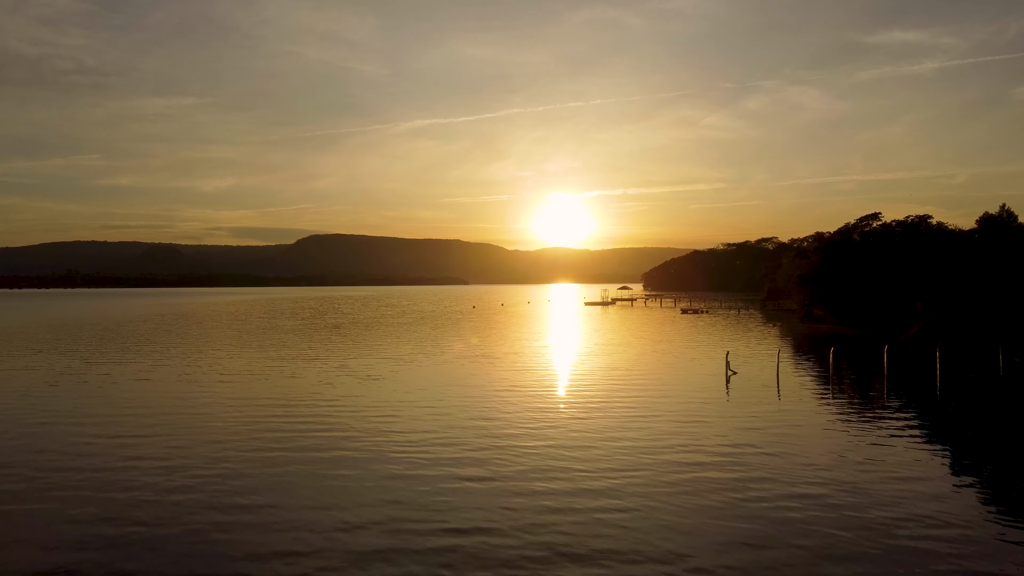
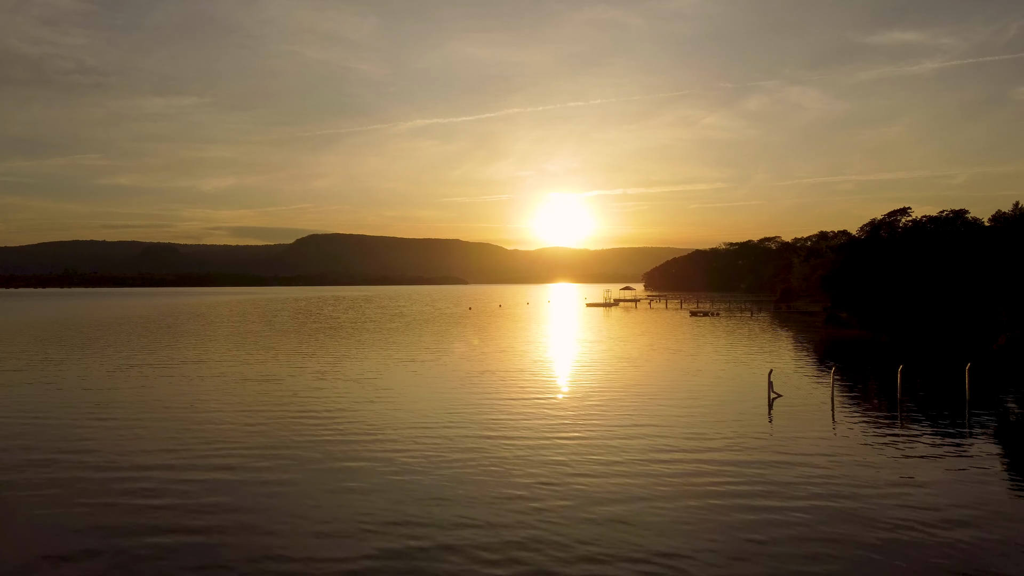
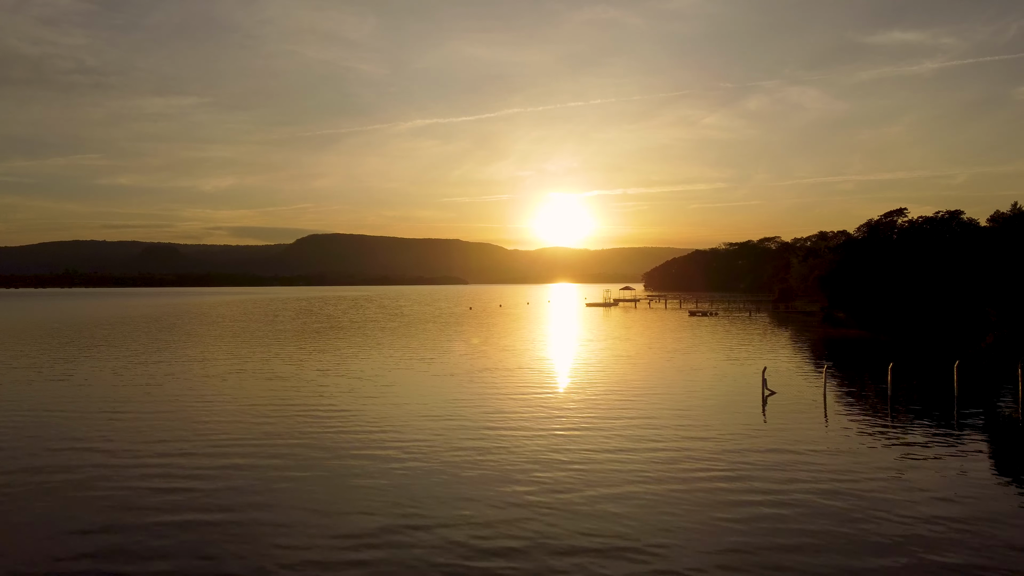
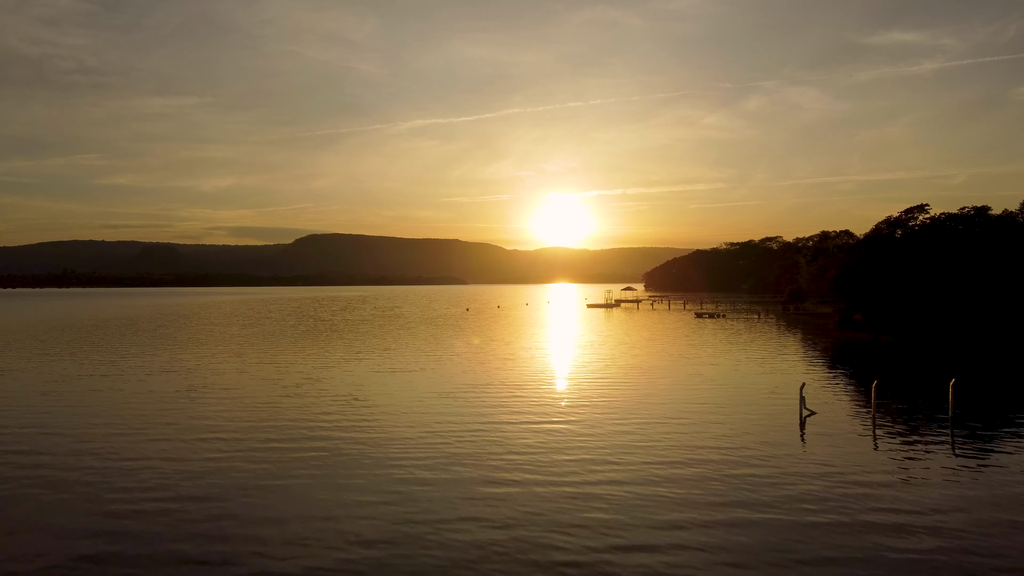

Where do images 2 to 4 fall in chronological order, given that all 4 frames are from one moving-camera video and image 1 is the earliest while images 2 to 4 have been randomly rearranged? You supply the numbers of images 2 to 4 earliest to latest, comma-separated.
3, 2, 4
